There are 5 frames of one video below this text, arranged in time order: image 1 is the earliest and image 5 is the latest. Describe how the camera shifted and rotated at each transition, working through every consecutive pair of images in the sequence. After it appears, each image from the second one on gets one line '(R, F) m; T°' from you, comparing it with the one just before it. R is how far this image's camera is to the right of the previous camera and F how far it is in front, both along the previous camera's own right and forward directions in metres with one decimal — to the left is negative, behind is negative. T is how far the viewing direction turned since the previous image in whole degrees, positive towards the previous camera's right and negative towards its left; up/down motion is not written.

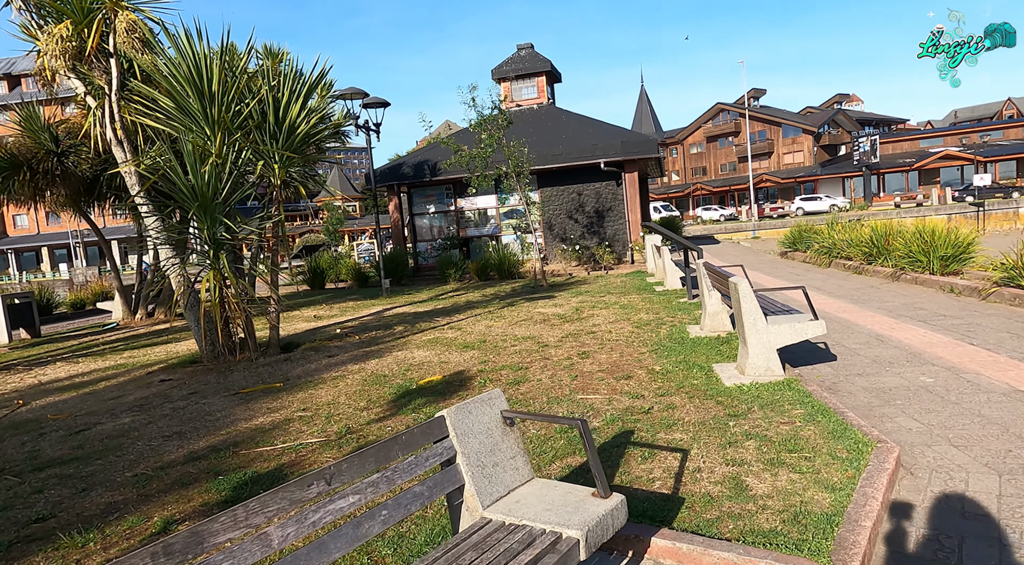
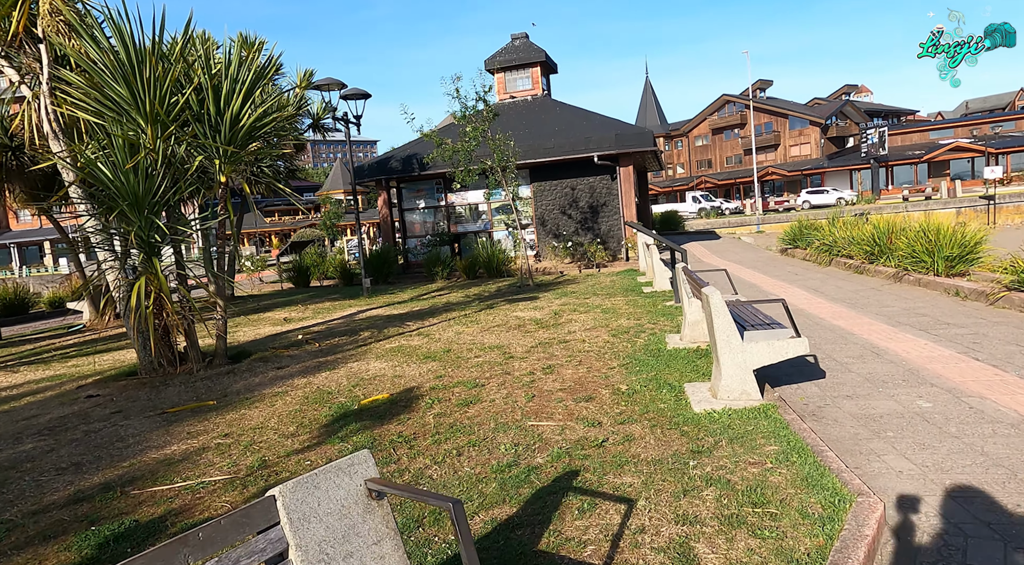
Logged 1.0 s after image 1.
(+0.5, +0.6) m; -1°
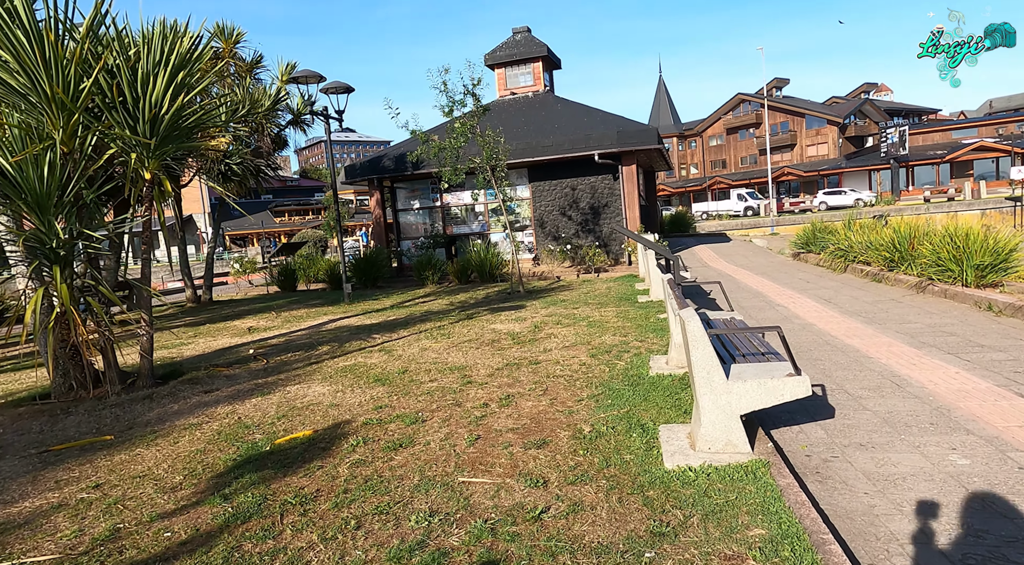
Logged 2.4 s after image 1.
(+0.5, +1.0) m; -1°
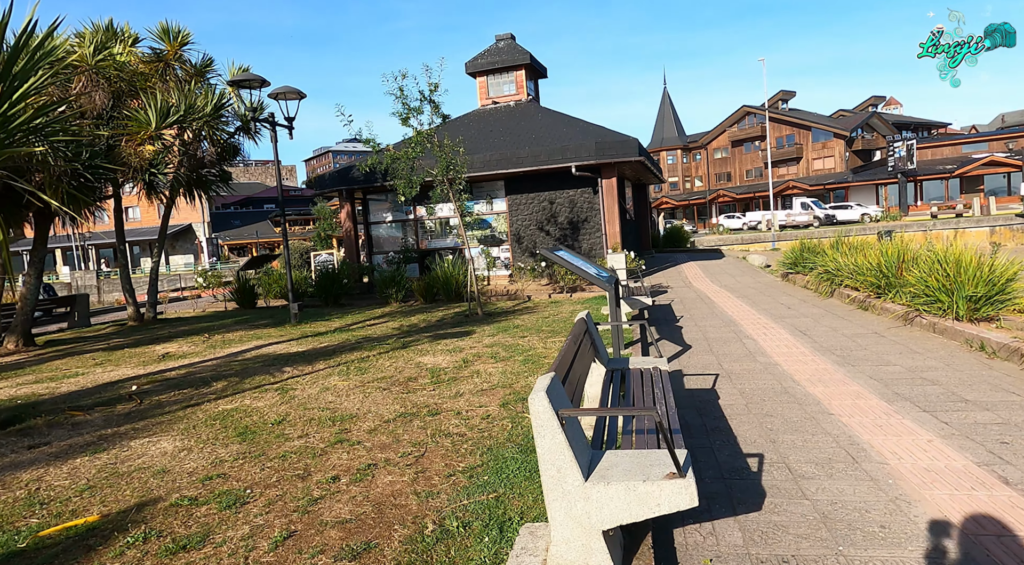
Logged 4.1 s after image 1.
(+0.9, +1.1) m; -1°
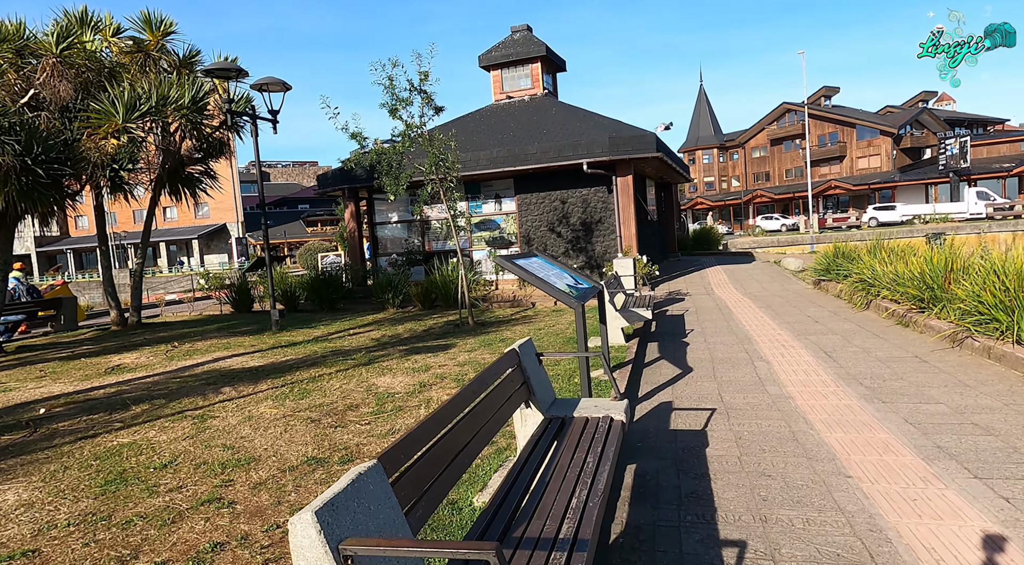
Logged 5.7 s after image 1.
(+0.7, +1.2) m; -3°
